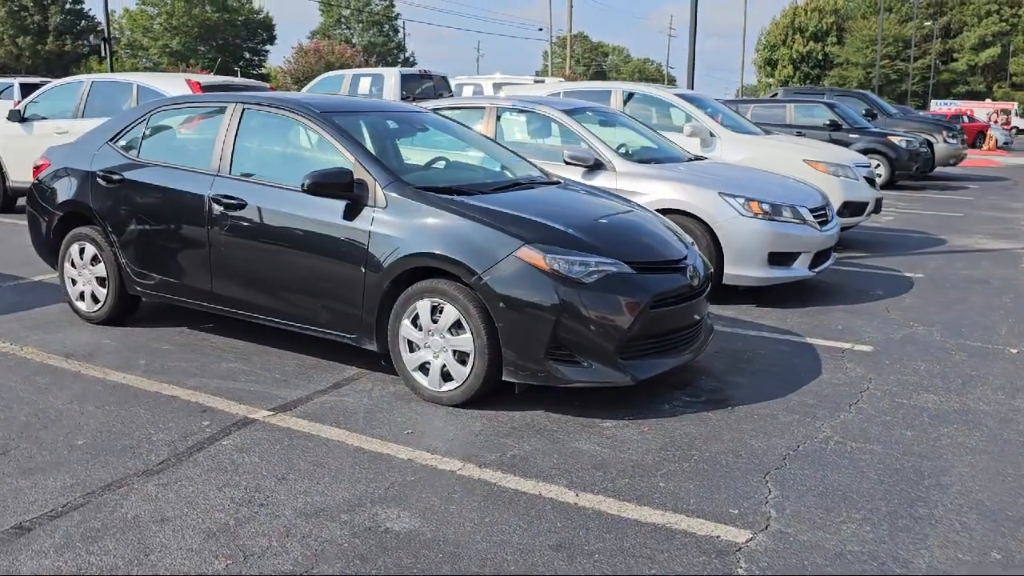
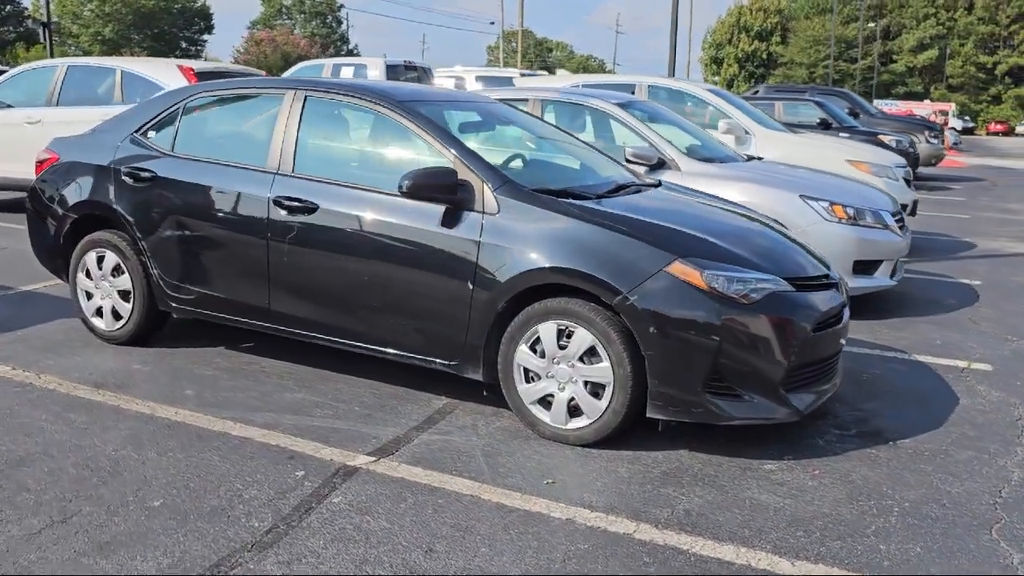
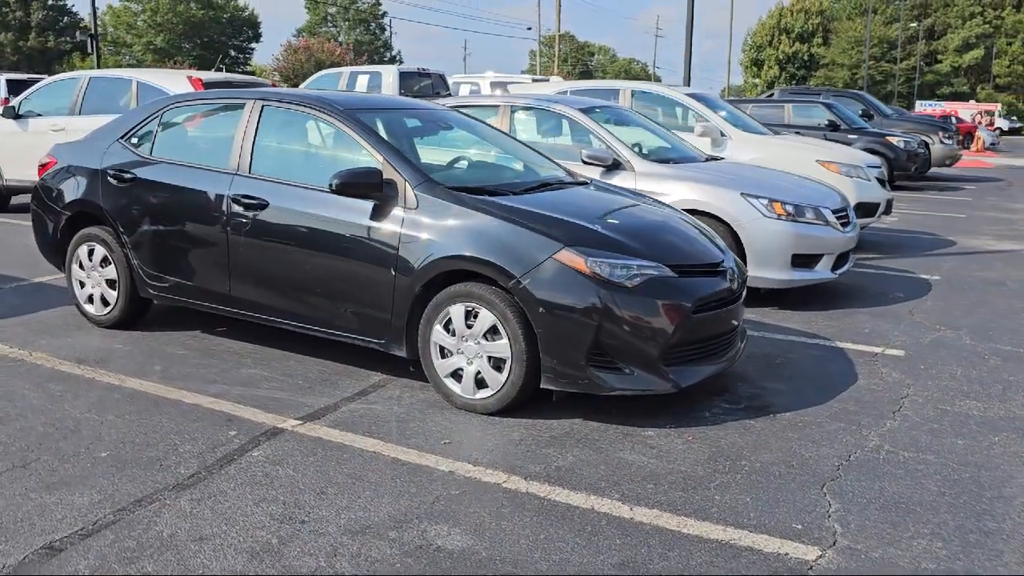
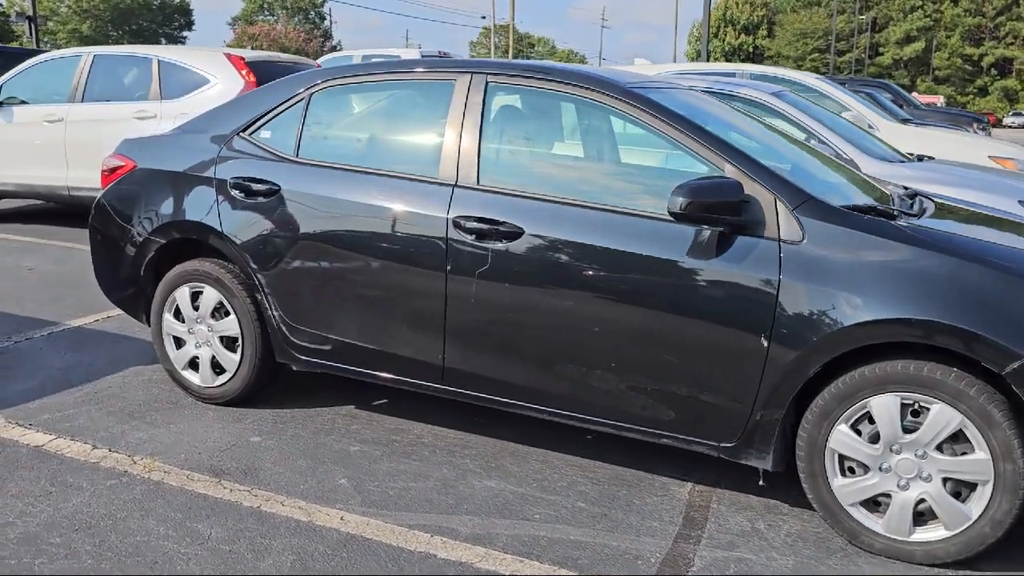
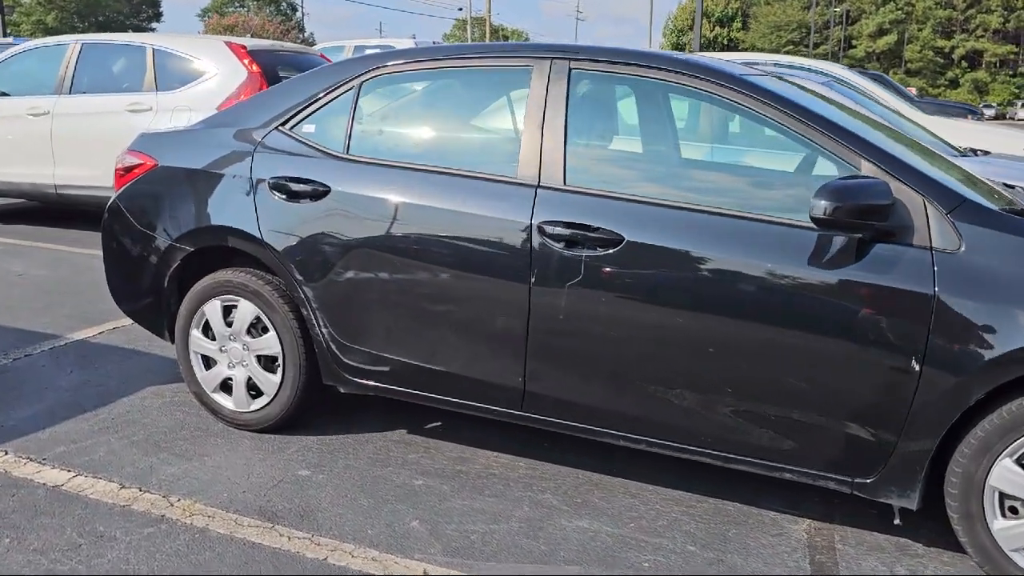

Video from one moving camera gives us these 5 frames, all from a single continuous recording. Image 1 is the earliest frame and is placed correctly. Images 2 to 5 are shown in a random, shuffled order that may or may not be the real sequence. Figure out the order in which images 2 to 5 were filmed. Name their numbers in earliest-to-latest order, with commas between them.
3, 2, 4, 5
